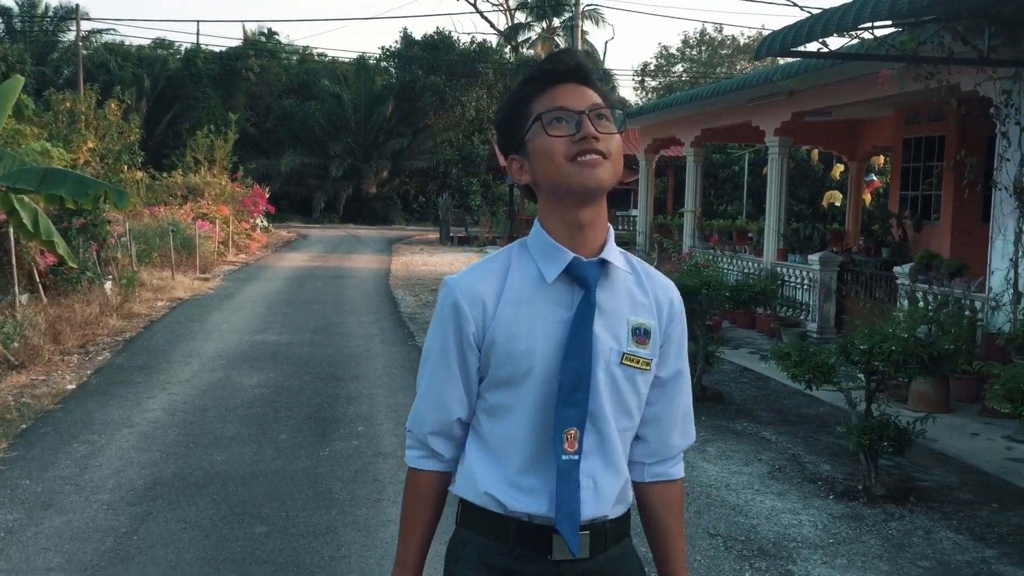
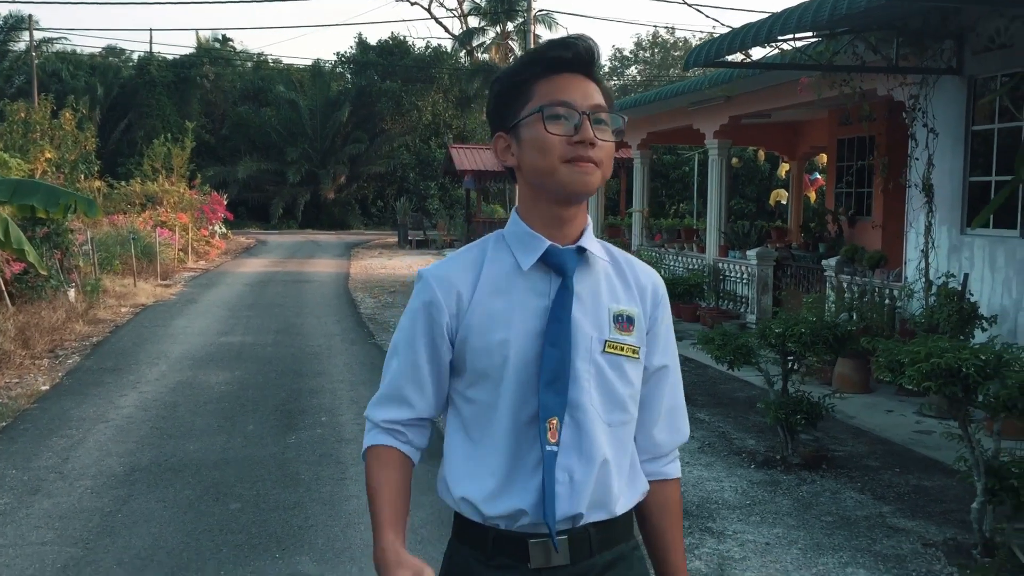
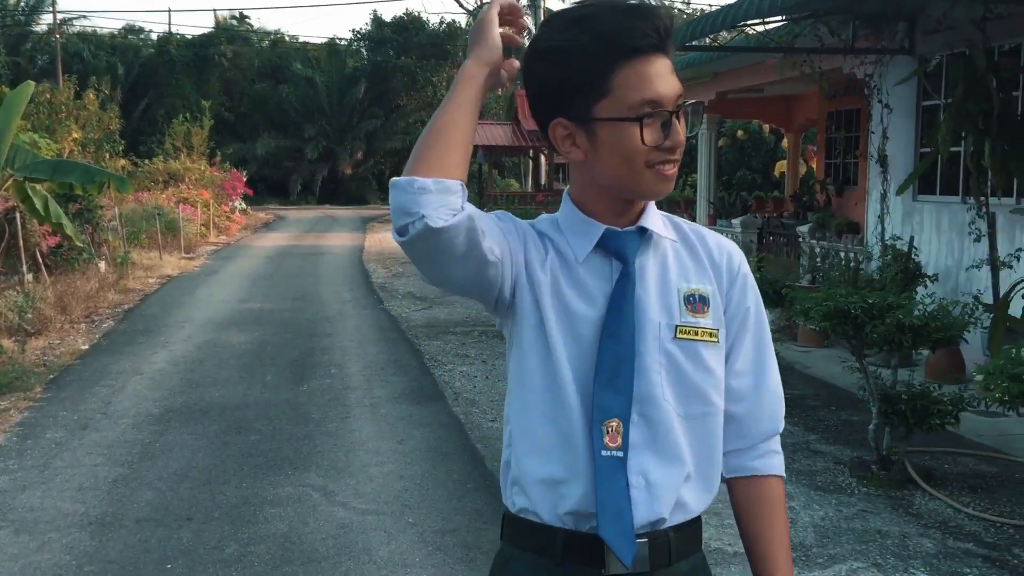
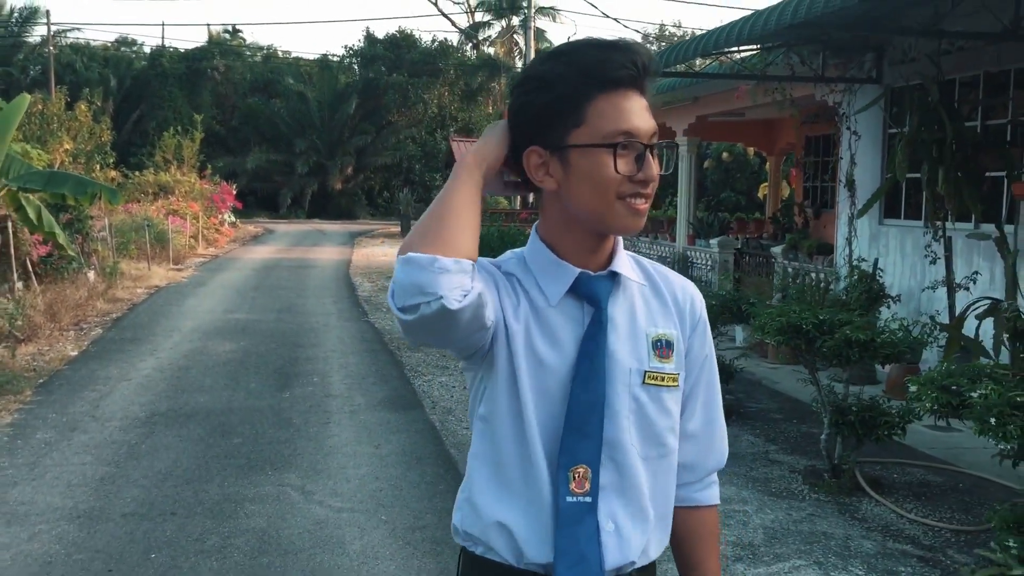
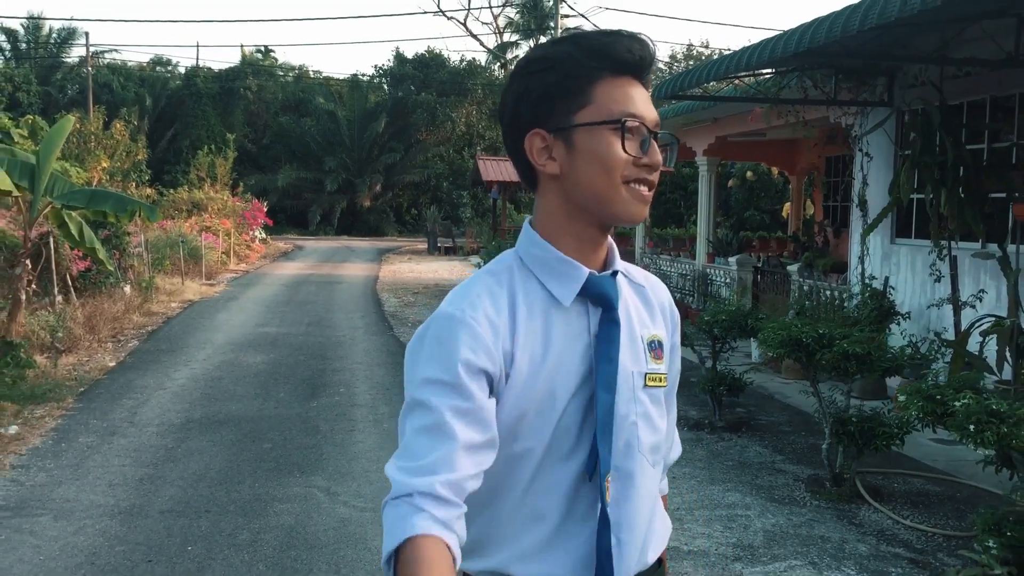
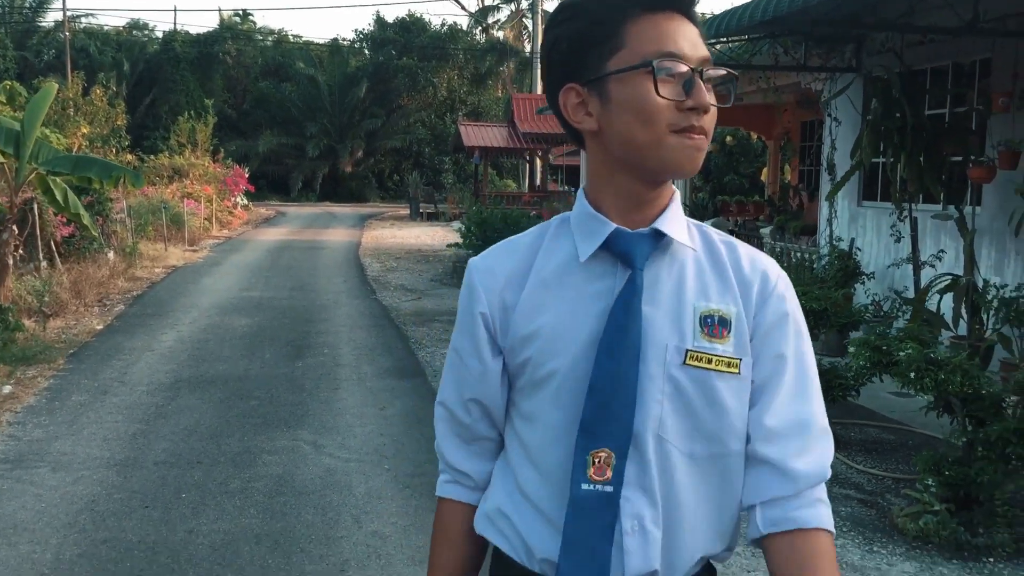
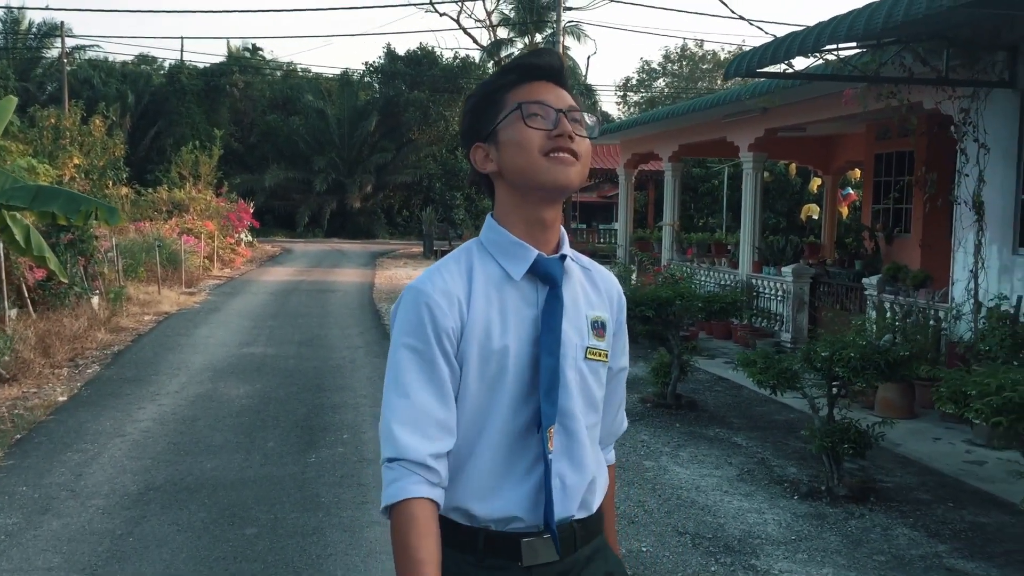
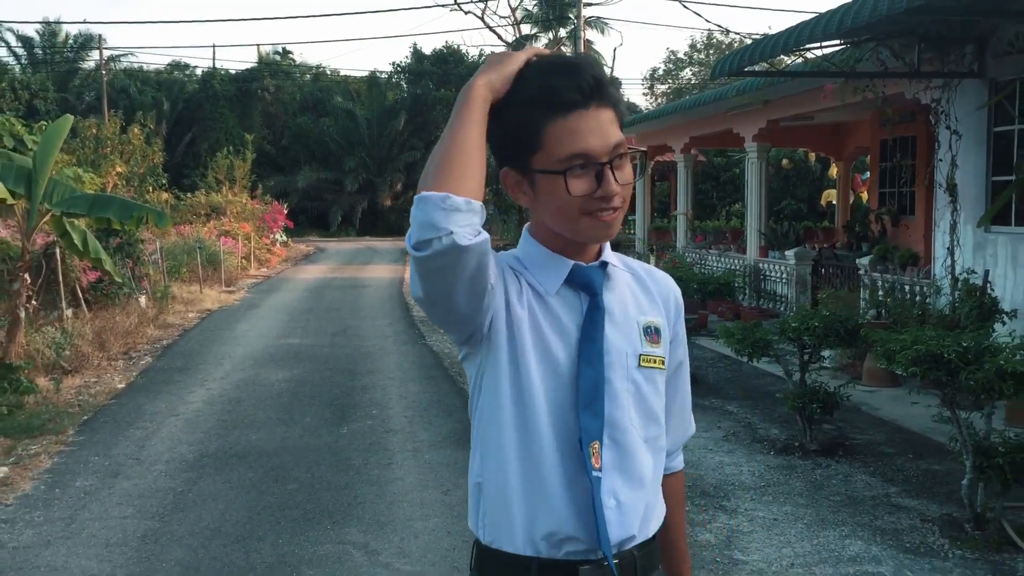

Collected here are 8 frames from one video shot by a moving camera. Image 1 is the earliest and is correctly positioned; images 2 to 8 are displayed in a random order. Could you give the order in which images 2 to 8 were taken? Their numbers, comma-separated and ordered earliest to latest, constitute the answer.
7, 2, 8, 3, 4, 5, 6
